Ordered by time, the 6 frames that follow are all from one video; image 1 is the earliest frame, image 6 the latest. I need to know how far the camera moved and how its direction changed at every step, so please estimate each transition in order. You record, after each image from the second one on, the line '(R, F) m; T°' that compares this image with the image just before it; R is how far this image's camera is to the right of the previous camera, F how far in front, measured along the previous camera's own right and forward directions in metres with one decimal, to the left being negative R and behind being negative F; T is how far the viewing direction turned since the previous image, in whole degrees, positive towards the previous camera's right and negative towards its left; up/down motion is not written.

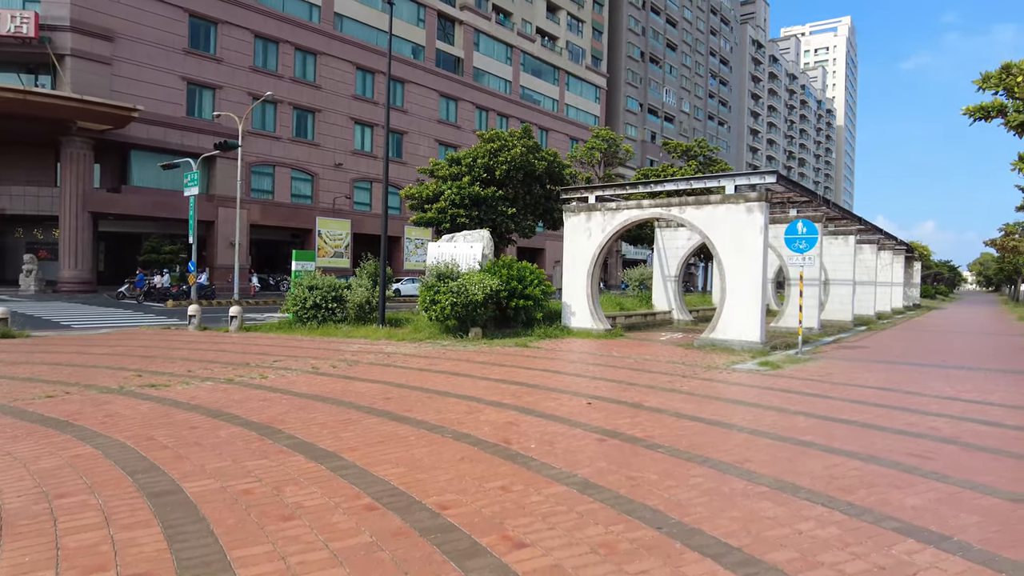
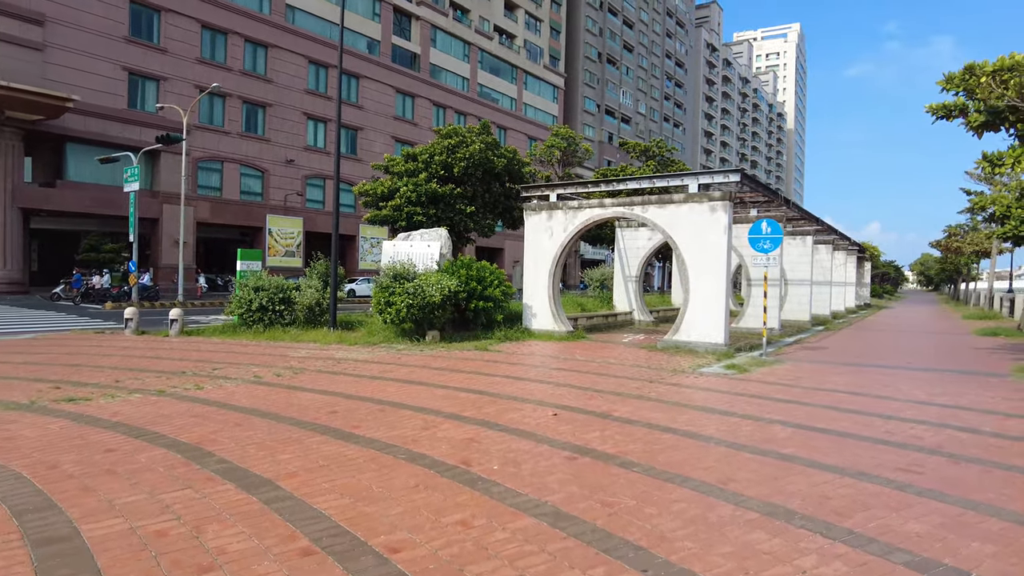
(0.0, +0.5) m; +4°
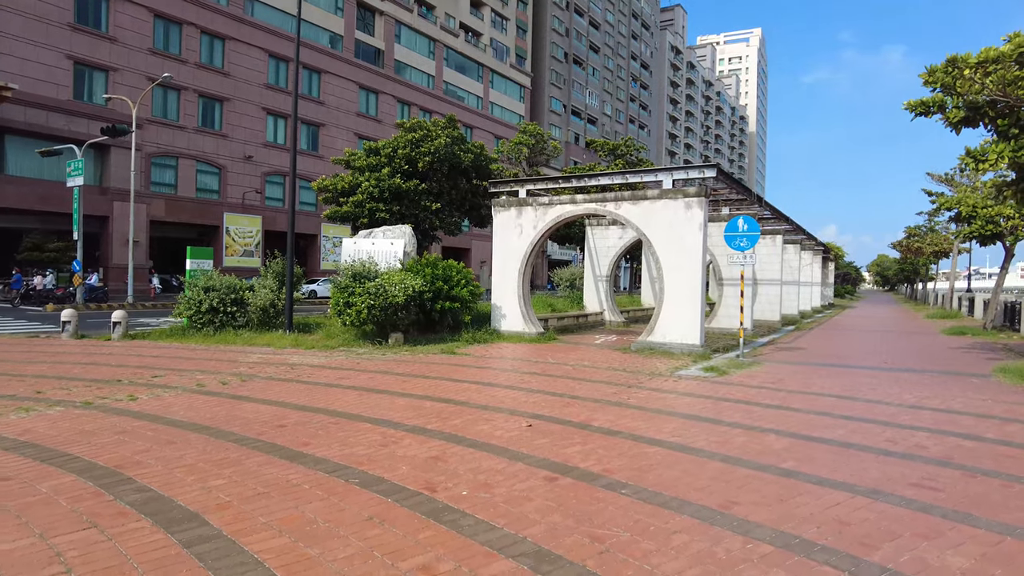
(0.0, +0.6) m; +3°
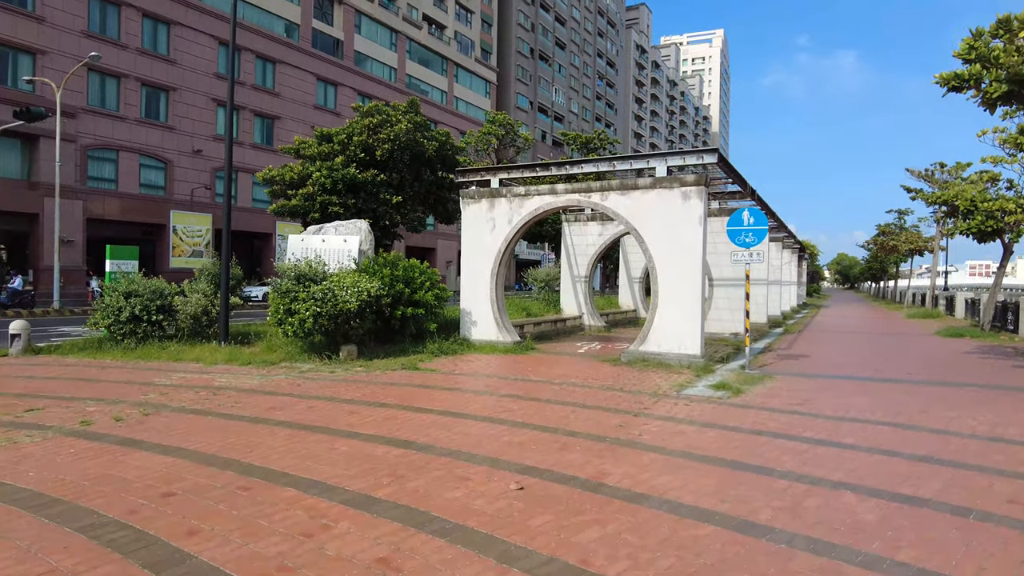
(-0.1, +1.7) m; +3°
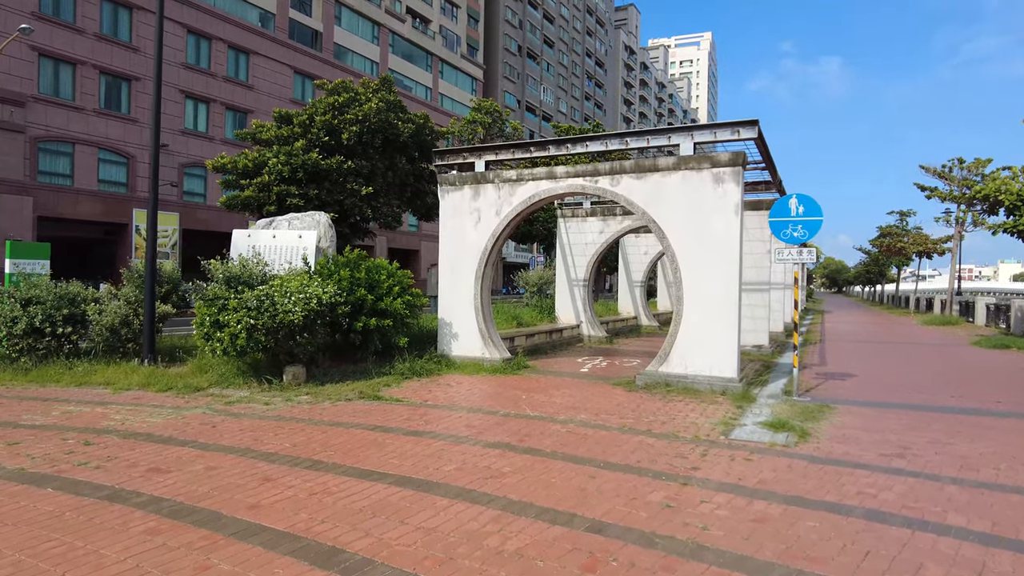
(0.0, +2.1) m; +1°
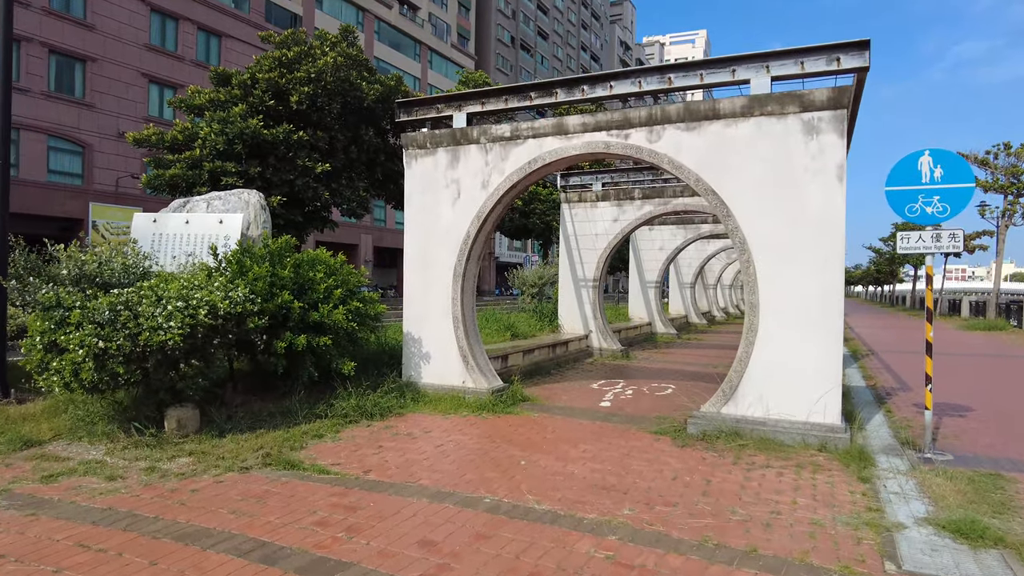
(0.0, +2.8) m; +1°
